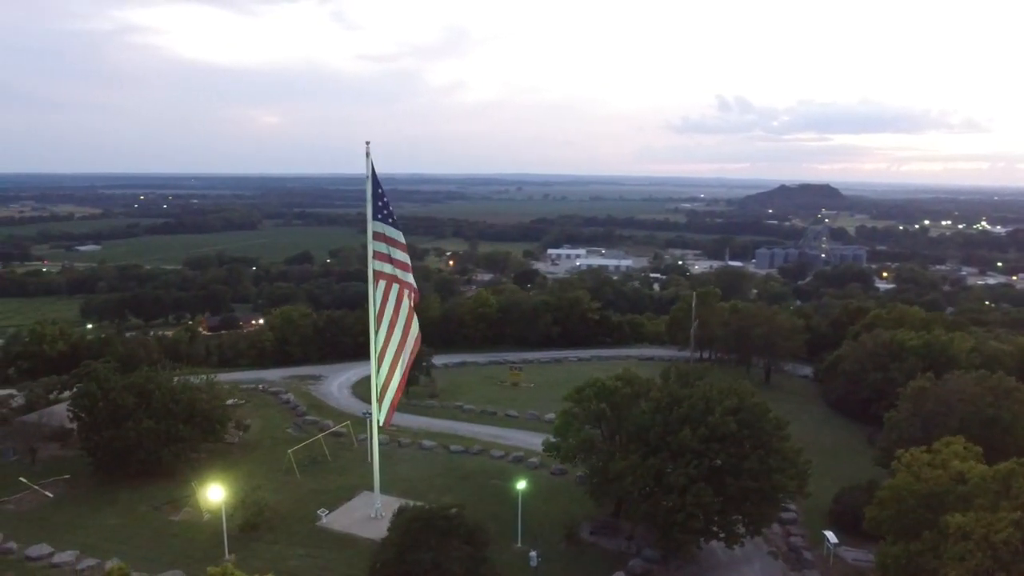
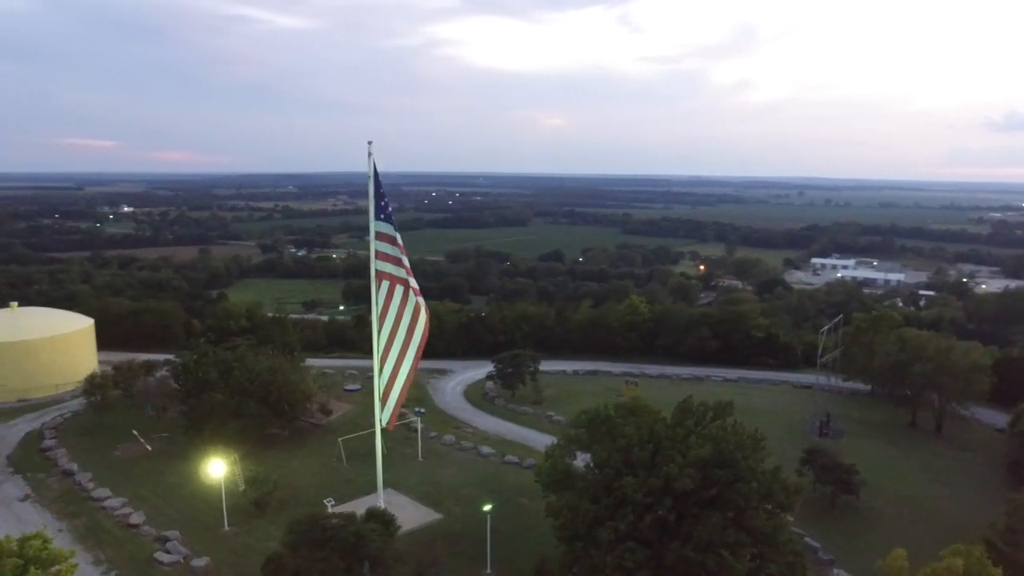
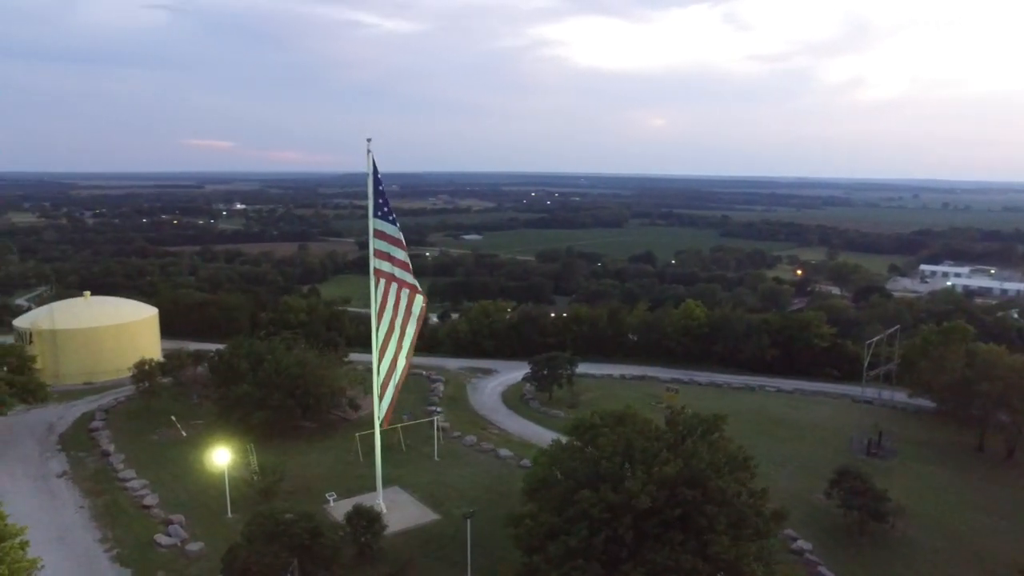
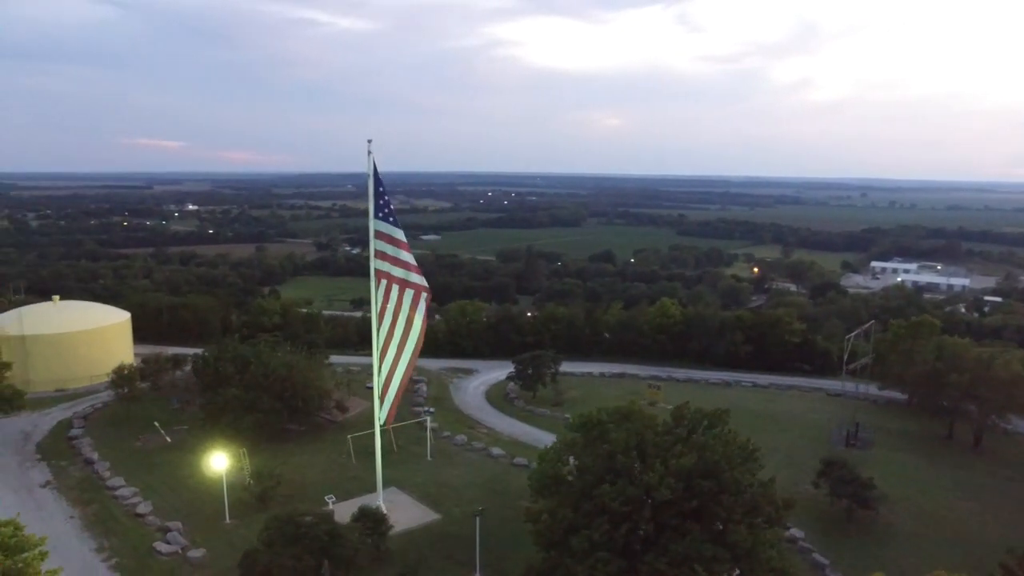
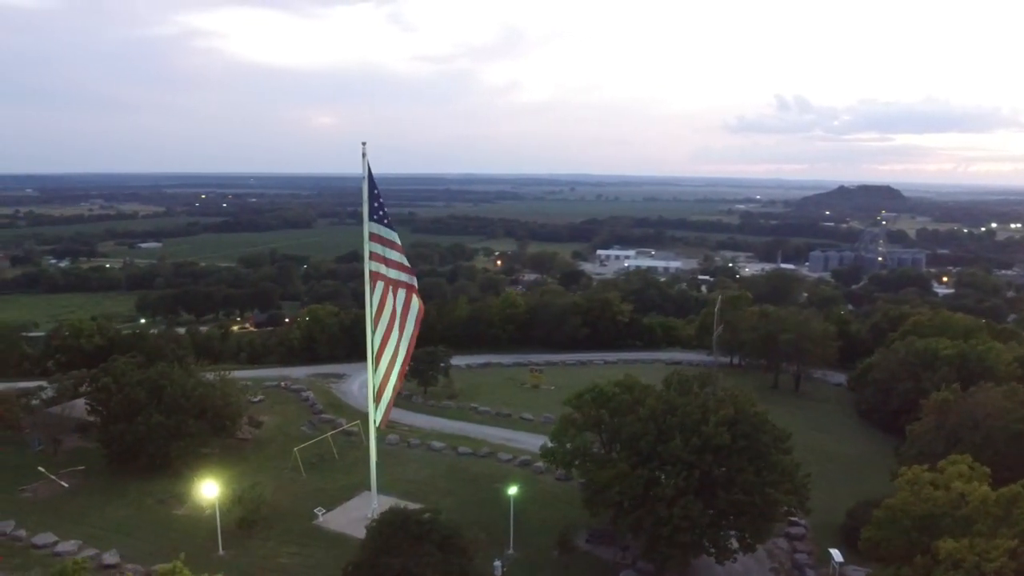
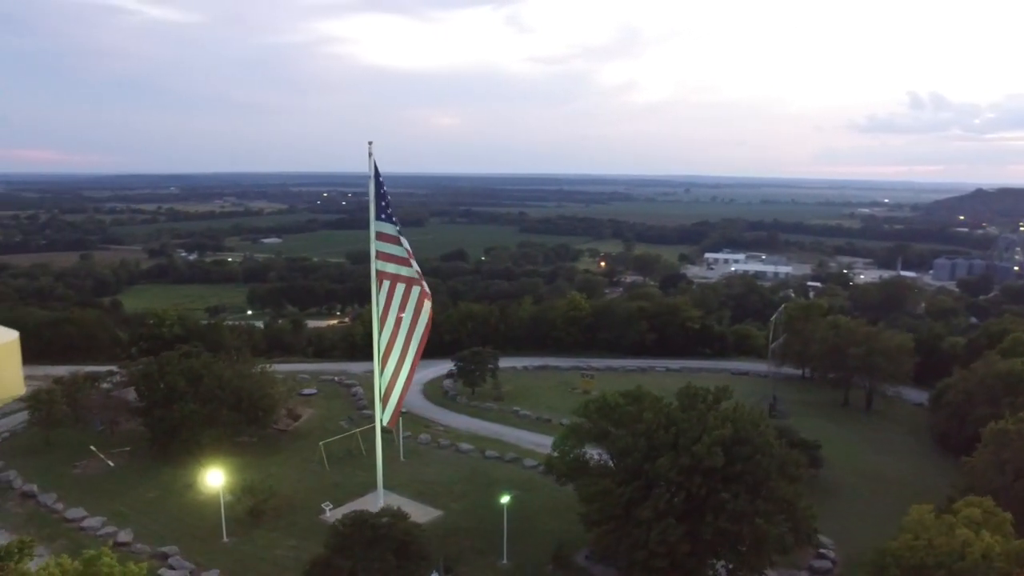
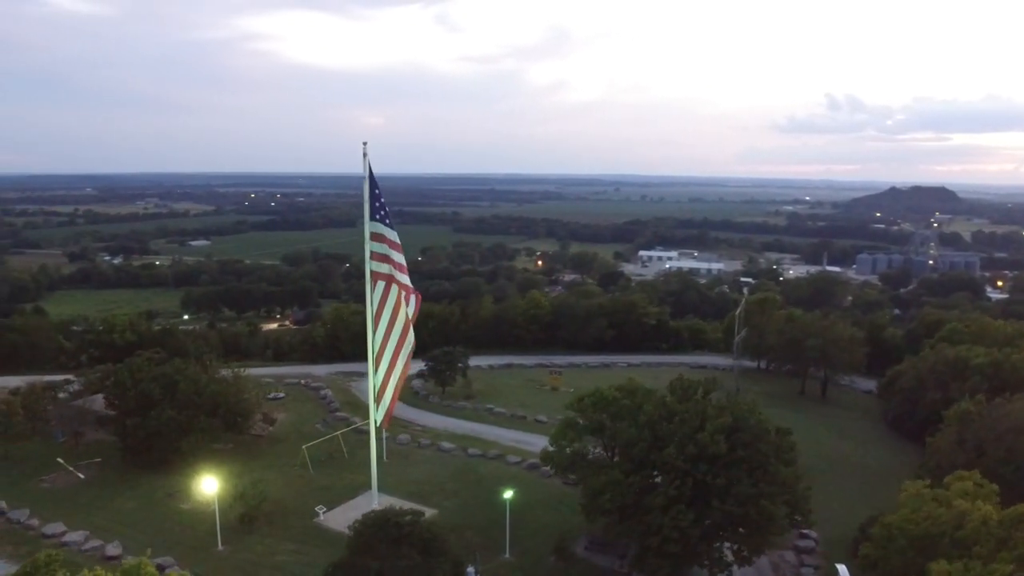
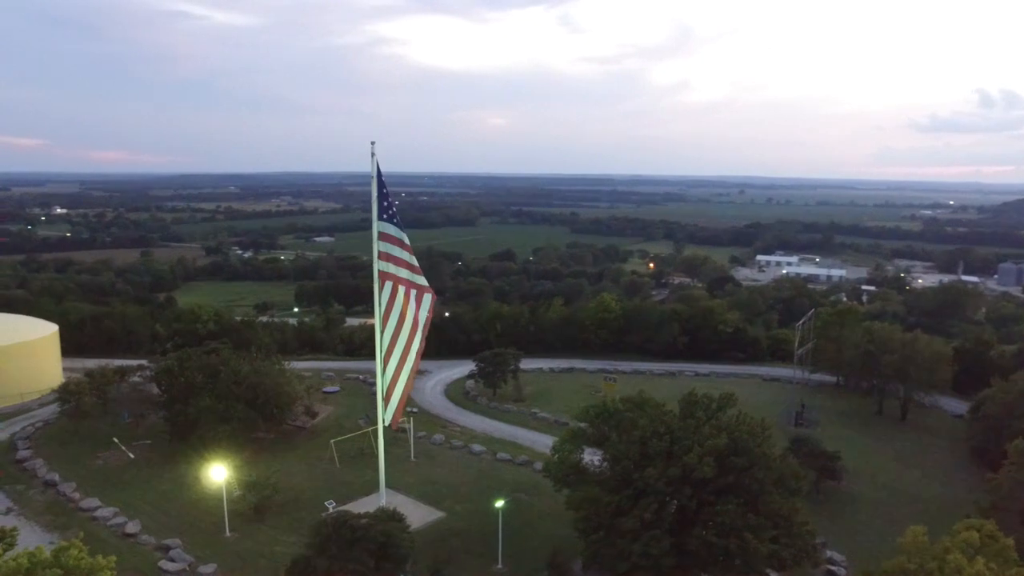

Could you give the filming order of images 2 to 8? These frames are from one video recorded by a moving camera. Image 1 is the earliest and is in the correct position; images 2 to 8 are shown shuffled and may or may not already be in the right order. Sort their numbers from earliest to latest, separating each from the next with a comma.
5, 7, 6, 8, 2, 4, 3
